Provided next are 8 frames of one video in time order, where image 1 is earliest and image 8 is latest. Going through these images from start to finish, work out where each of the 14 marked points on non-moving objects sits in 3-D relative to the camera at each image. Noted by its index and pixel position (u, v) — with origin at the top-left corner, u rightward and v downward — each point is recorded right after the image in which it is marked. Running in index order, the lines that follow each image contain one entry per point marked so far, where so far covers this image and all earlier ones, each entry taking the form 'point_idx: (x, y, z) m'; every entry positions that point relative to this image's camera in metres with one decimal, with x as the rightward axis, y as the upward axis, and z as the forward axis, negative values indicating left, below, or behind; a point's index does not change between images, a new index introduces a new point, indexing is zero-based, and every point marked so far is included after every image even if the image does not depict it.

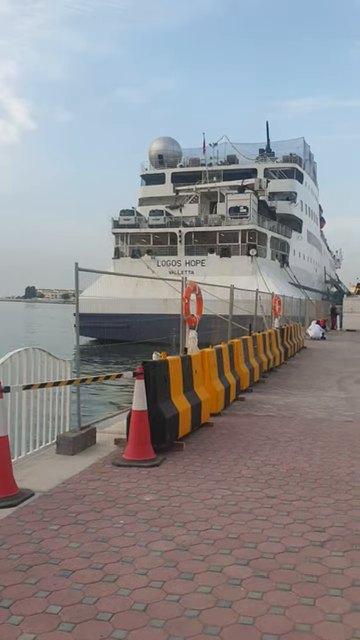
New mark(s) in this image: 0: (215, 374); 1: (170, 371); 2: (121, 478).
0: (+0.5, -0.8, +8.0) m
1: (-0.1, -0.5, +6.3) m
2: (-0.5, -1.4, +5.2) m
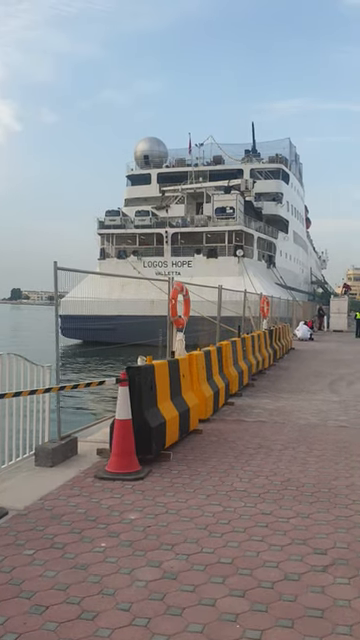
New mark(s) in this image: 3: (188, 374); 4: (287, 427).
0: (+0.3, -0.8, +7.7) m
1: (-0.2, -0.6, +5.9) m
2: (-0.6, -1.4, +4.8) m
3: (+0.1, -0.7, +7.1) m
4: (+1.4, -1.4, +7.4) m
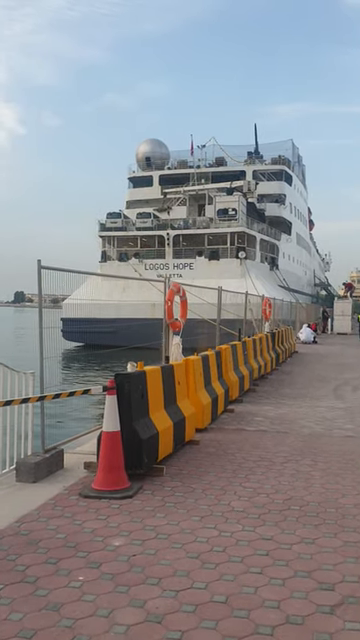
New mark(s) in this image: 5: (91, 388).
0: (+0.3, -0.8, +7.2) m
1: (-0.3, -0.6, +5.5) m
2: (-0.7, -1.4, +4.4) m
3: (0.0, -0.7, +6.7) m
4: (+1.3, -1.4, +6.9) m
5: (-0.8, -0.6, +5.1) m
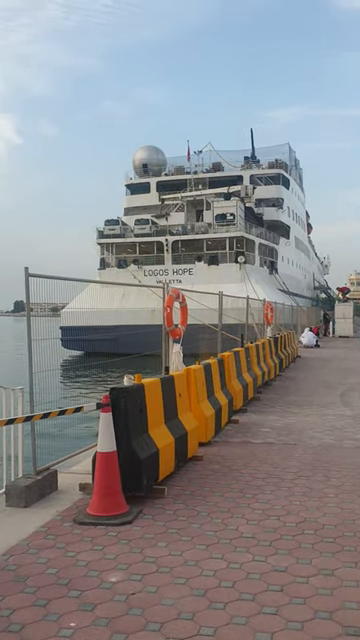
0: (+0.3, -0.9, +6.8) m
1: (-0.3, -0.7, +5.1) m
2: (-0.7, -1.5, +4.0) m
3: (+0.1, -0.8, +6.3) m
4: (+1.3, -1.5, +6.6) m
5: (-0.8, -0.7, +4.8) m
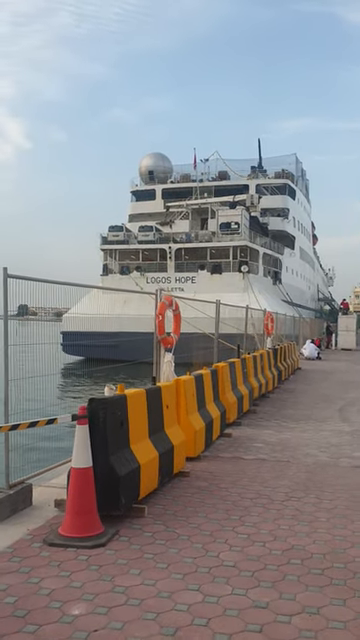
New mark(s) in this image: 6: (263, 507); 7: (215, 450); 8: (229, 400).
0: (+0.1, -1.0, +6.5) m
1: (-0.4, -0.7, +4.8) m
2: (-0.8, -1.5, +3.7) m
3: (-0.1, -0.9, +6.0) m
4: (+1.2, -1.6, +6.2) m
5: (-0.9, -0.7, +4.5) m
6: (+0.7, -1.6, +4.9) m
7: (+0.4, -1.6, +7.0) m
8: (+0.7, -1.1, +8.5) m
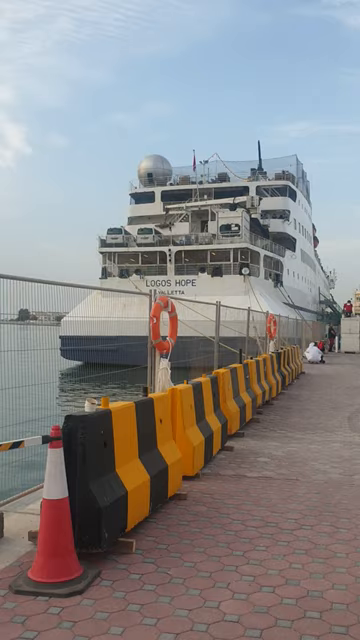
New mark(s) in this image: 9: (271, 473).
0: (+0.1, -1.0, +5.9) m
1: (-0.5, -0.7, +4.1) m
2: (-0.9, -1.6, +3.0) m
3: (-0.1, -0.9, +5.3) m
4: (+1.1, -1.6, +5.6) m
5: (-1.0, -0.8, +3.8) m
6: (+0.7, -1.6, +4.2) m
7: (+0.4, -1.6, +6.4) m
8: (+0.7, -1.2, +7.8) m
9: (+1.0, -1.6, +6.1) m
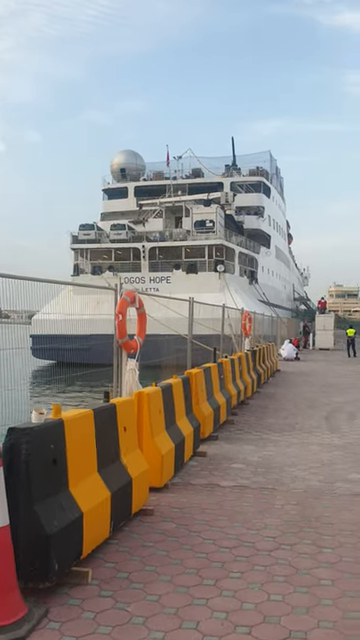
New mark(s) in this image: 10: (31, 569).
0: (-0.2, -1.0, +5.4) m
1: (-0.7, -0.7, +3.6) m
2: (-1.0, -1.5, +2.4) m
3: (-0.4, -0.9, +4.8) m
4: (+0.9, -1.6, +5.1) m
5: (-1.2, -0.7, +3.2) m
6: (+0.4, -1.5, +3.7) m
7: (+0.1, -1.5, +5.9) m
8: (+0.3, -1.1, +7.3) m
9: (+0.6, -1.6, +5.7) m
10: (-0.8, -1.3, +3.2) m
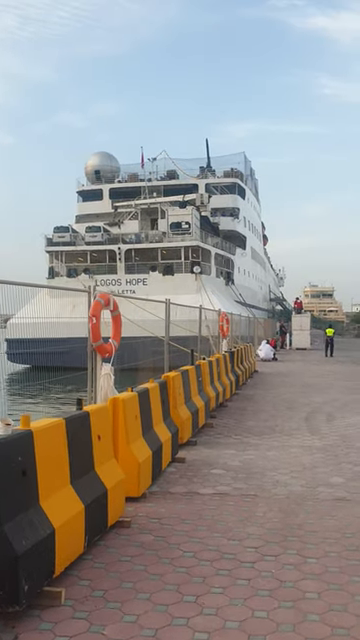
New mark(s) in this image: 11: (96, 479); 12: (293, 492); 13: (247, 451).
0: (-0.4, -1.0, +5.2) m
1: (-0.8, -0.7, +3.4) m
2: (-1.1, -1.6, +2.2) m
3: (-0.6, -0.9, +4.6) m
4: (+0.7, -1.6, +5.0) m
5: (-1.3, -0.8, +3.0) m
6: (+0.3, -1.6, +3.6) m
7: (-0.2, -1.6, +5.7) m
8: (0.0, -1.2, +7.1) m
9: (+0.4, -1.6, +5.5) m
10: (-0.9, -1.4, +2.9) m
11: (-0.6, -1.1, +4.1) m
12: (+1.0, -1.6, +5.3) m
13: (+0.8, -1.6, +7.1) m
